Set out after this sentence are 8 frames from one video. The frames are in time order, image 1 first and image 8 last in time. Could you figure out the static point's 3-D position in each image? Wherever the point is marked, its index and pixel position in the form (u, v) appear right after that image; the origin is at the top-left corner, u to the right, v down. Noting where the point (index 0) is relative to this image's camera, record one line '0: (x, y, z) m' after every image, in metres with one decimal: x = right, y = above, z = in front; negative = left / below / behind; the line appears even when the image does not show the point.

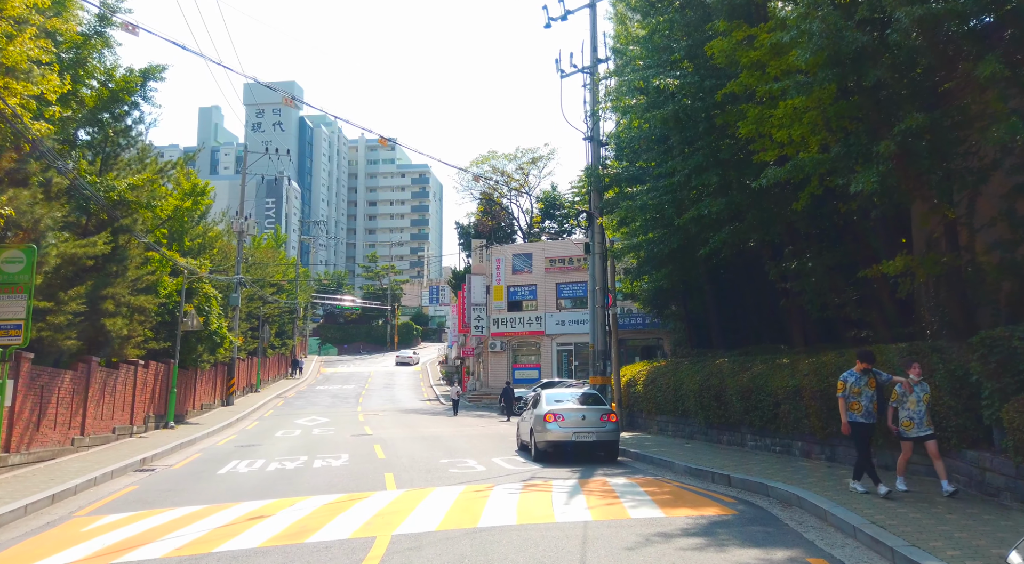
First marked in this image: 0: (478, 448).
0: (-0.8, -3.9, +17.8) m
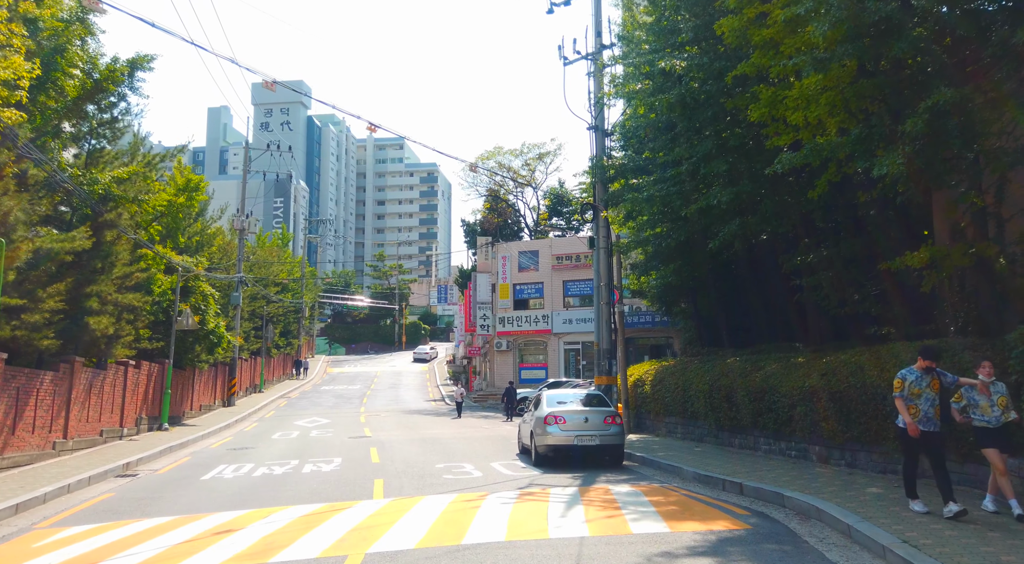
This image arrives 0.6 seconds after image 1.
0: (-0.8, -3.8, +17.0) m
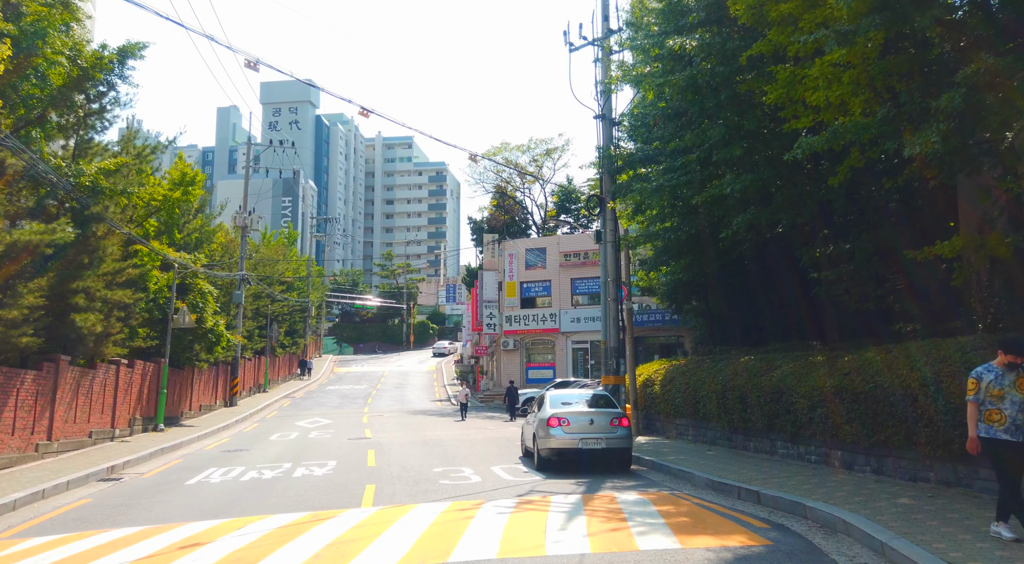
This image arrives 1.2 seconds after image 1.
0: (-0.7, -3.7, +16.3) m
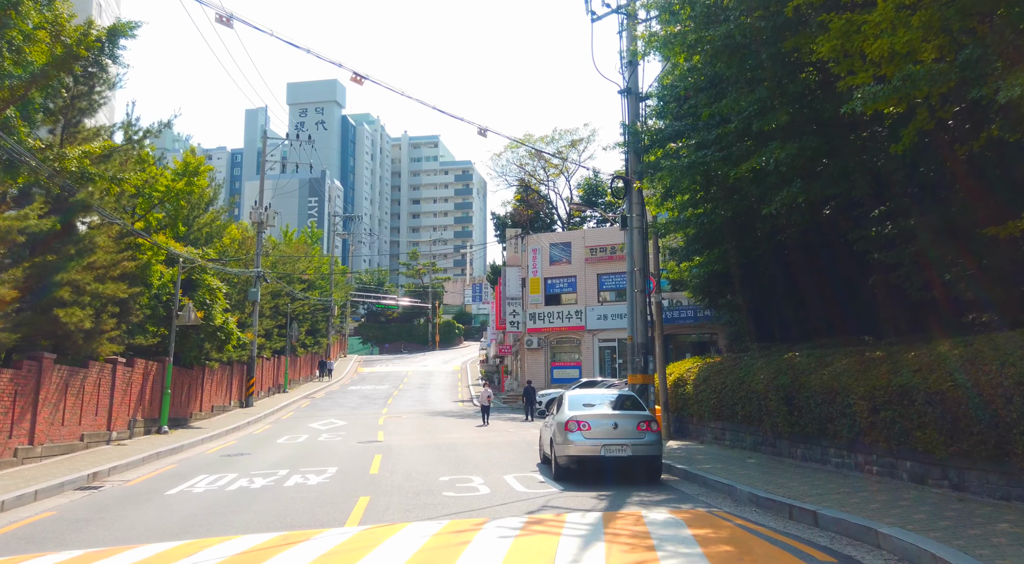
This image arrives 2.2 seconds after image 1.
0: (-0.4, -3.5, +14.8) m
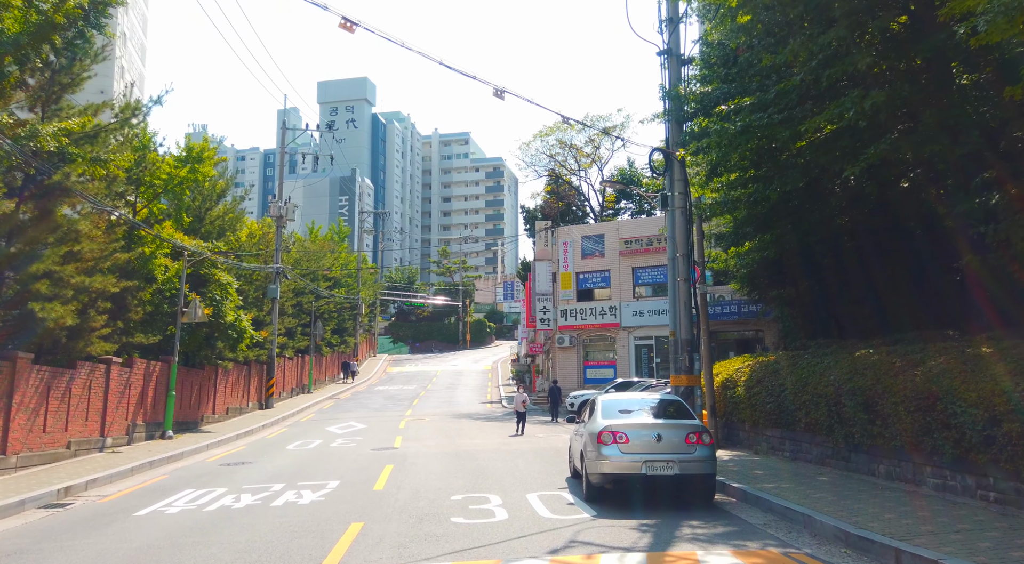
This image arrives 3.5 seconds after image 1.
0: (+0.1, -3.3, +13.0) m
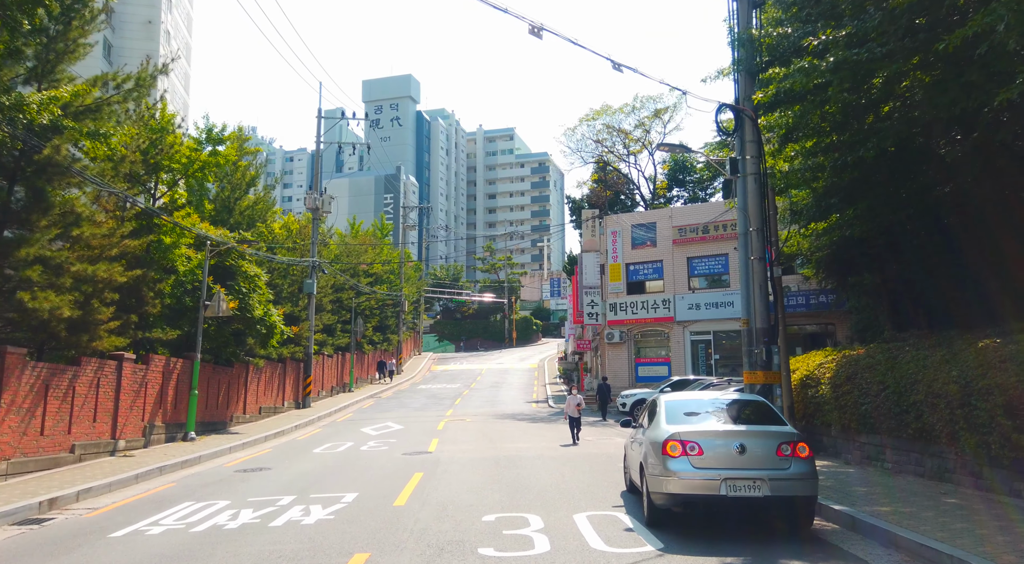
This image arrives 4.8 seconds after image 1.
0: (+0.7, -3.0, +11.1) m
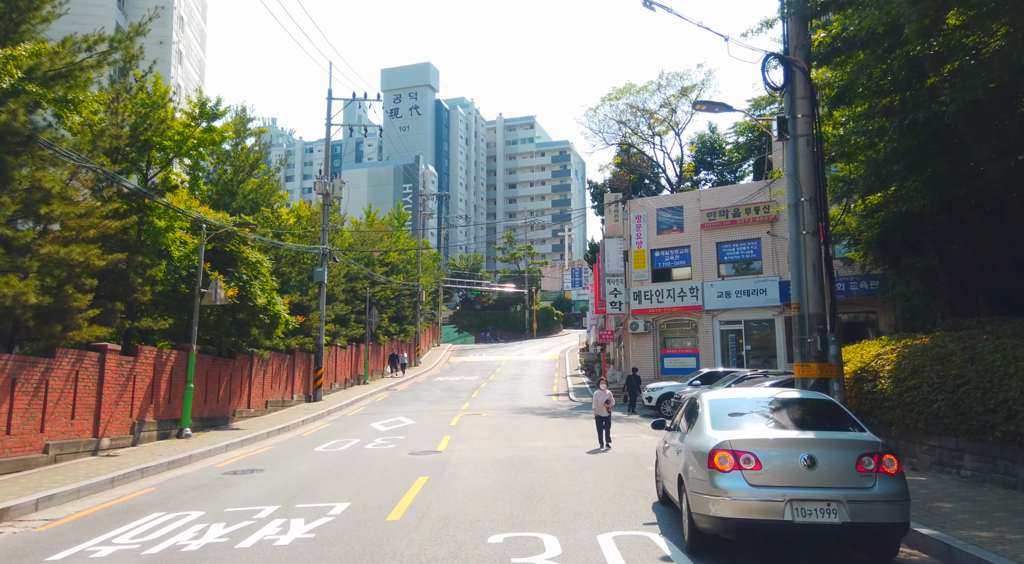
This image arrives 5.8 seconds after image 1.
0: (+0.9, -2.7, +9.6) m
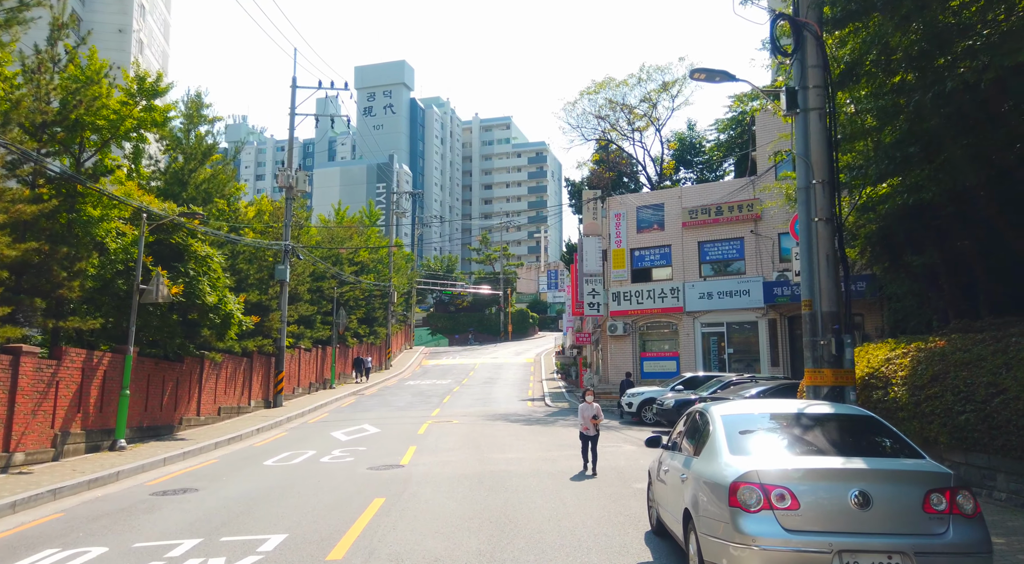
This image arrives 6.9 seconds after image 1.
0: (+0.6, -2.6, +8.2) m
